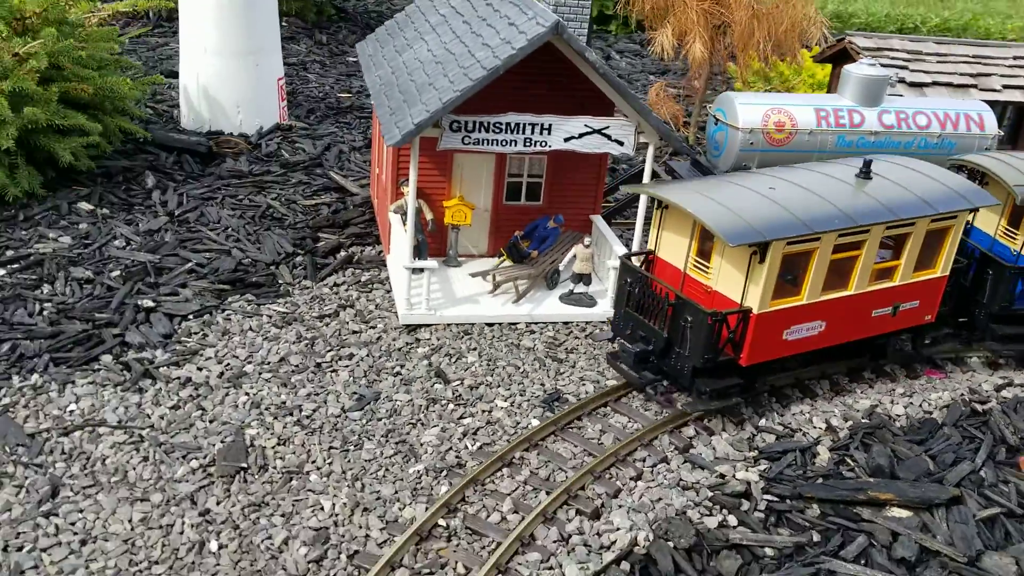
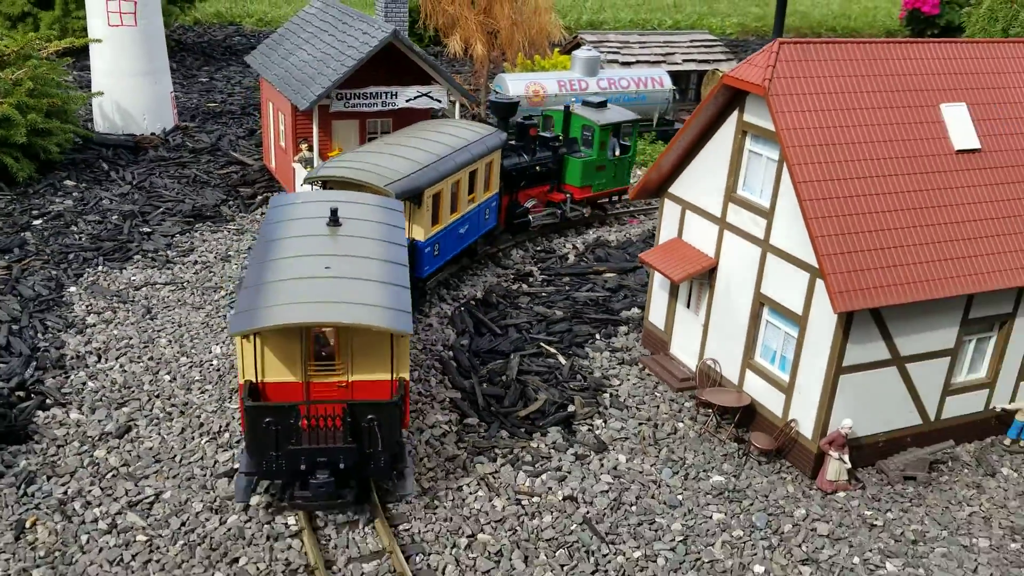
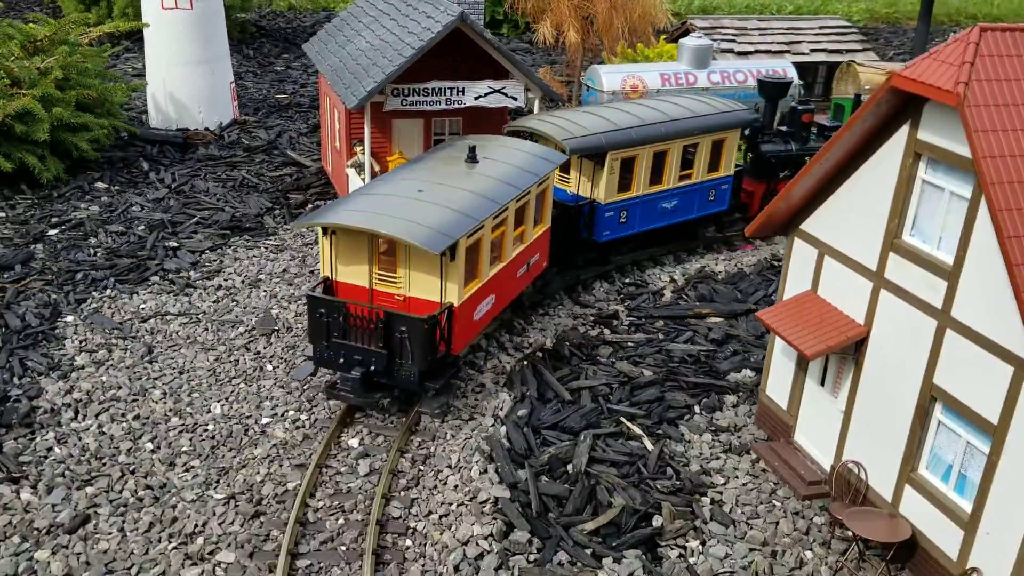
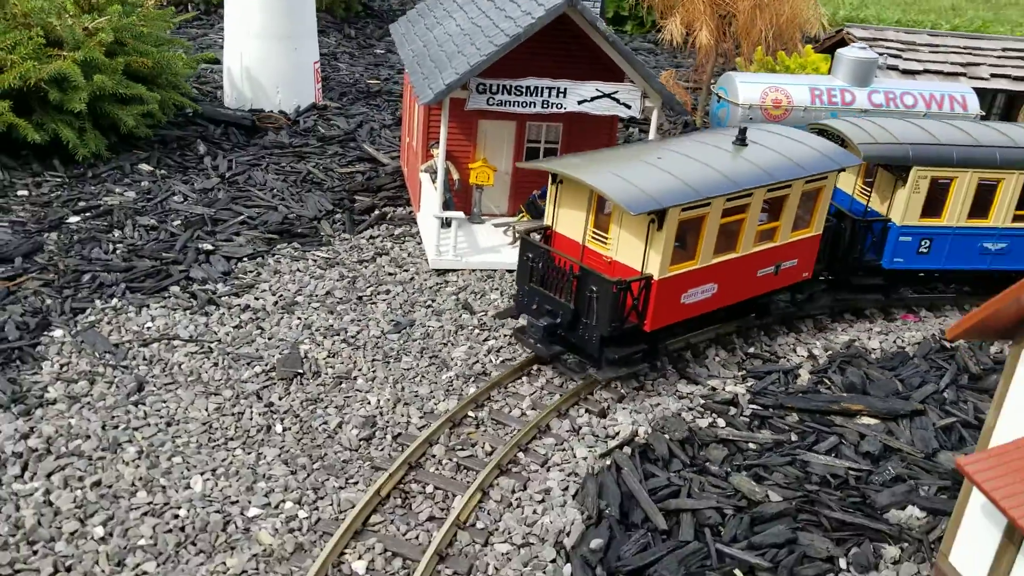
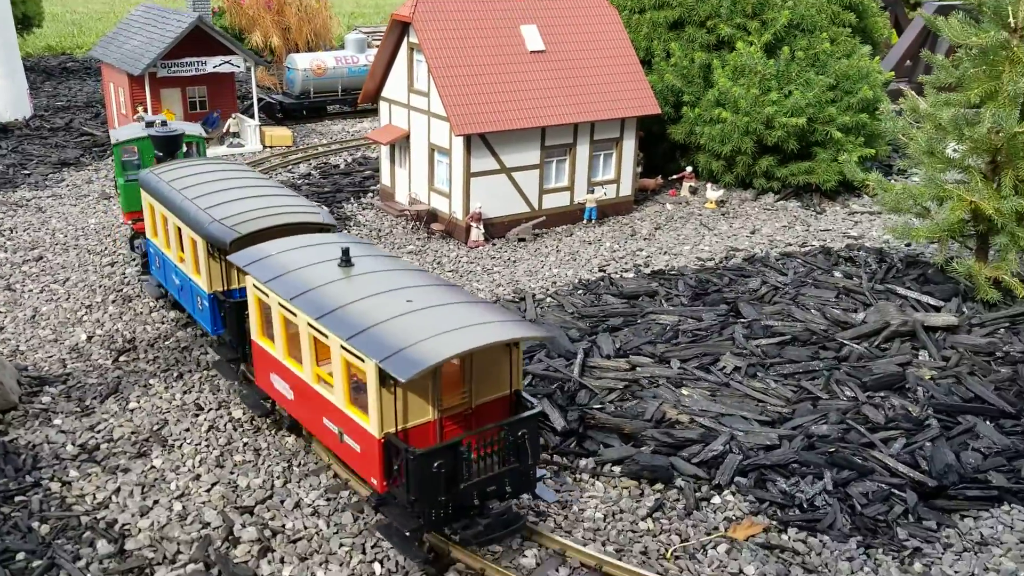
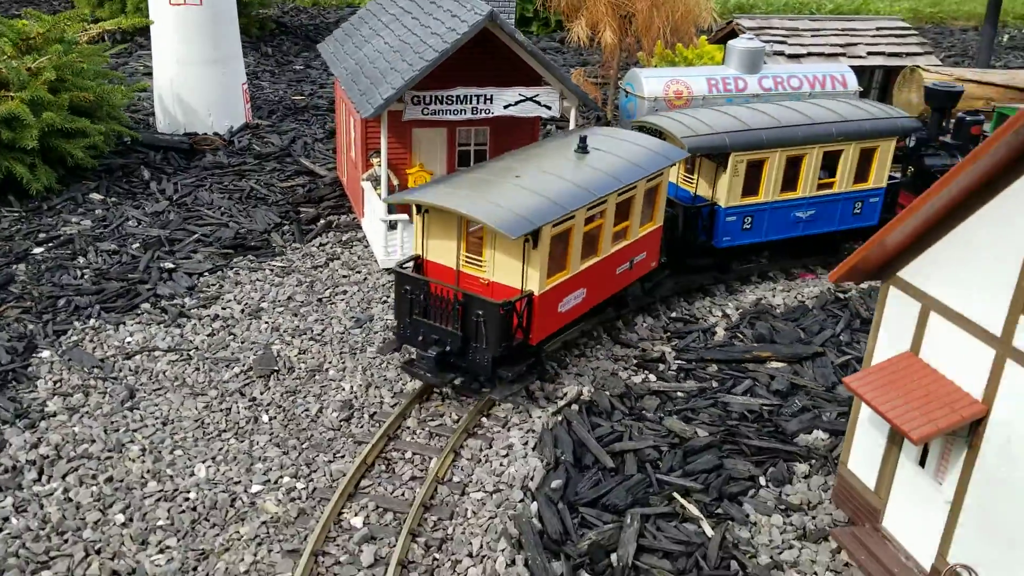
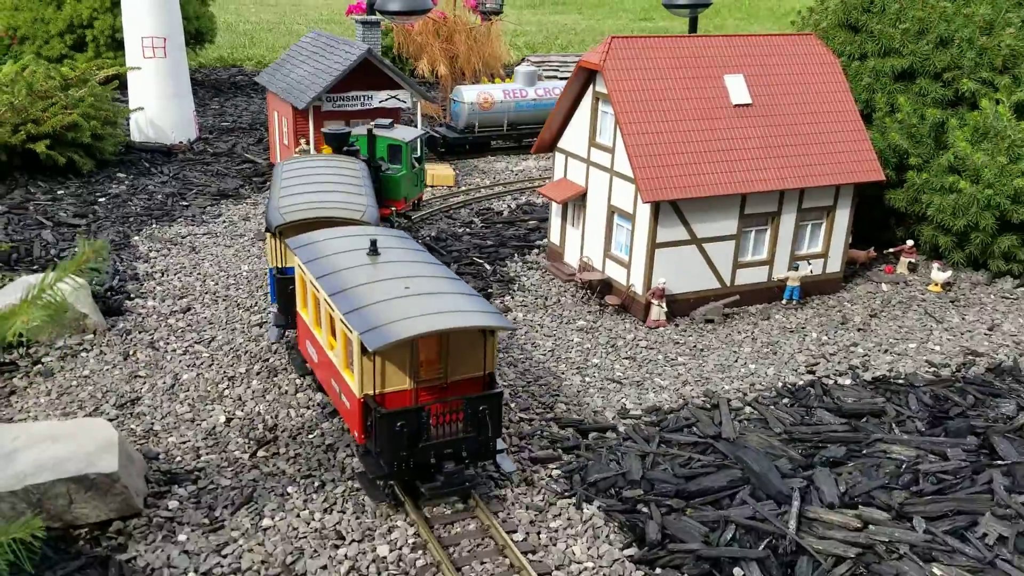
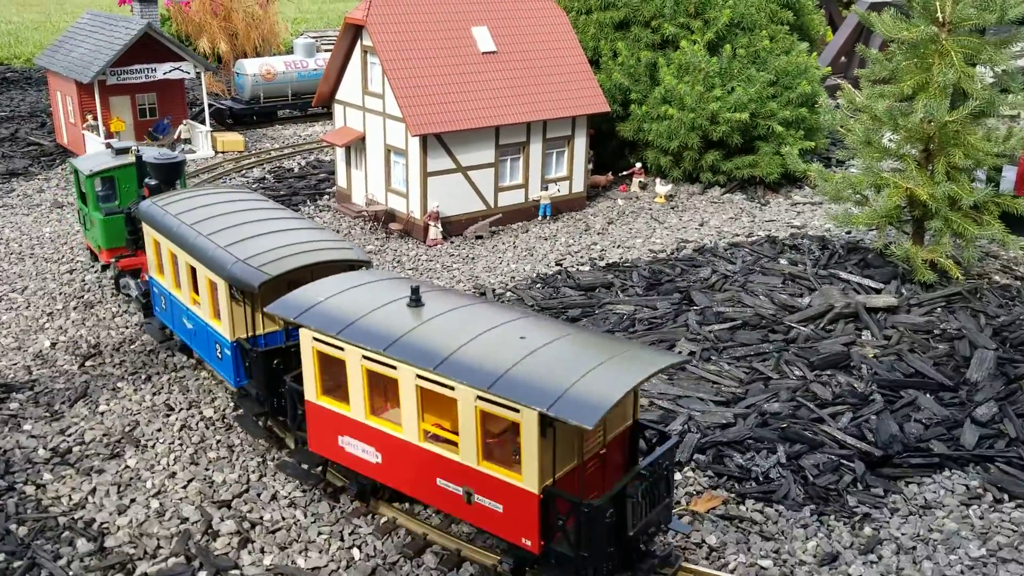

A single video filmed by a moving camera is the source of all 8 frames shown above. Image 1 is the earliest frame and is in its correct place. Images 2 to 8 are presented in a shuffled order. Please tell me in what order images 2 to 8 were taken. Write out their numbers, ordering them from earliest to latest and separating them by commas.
4, 6, 3, 2, 7, 5, 8
